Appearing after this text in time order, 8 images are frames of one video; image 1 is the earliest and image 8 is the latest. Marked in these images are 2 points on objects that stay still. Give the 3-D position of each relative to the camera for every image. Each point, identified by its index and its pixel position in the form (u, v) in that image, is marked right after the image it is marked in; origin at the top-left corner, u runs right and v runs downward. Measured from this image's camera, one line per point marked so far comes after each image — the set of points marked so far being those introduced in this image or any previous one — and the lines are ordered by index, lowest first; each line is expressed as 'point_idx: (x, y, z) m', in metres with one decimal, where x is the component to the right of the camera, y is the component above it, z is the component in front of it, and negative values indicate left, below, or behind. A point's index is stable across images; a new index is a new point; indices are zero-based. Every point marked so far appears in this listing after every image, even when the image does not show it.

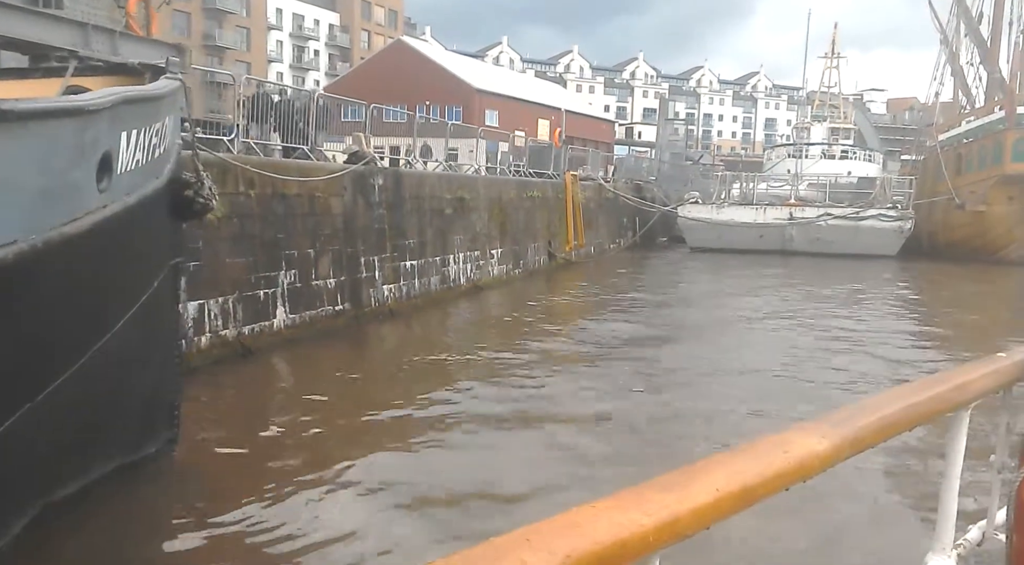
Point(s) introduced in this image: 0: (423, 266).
0: (-1.1, +0.2, +11.9) m
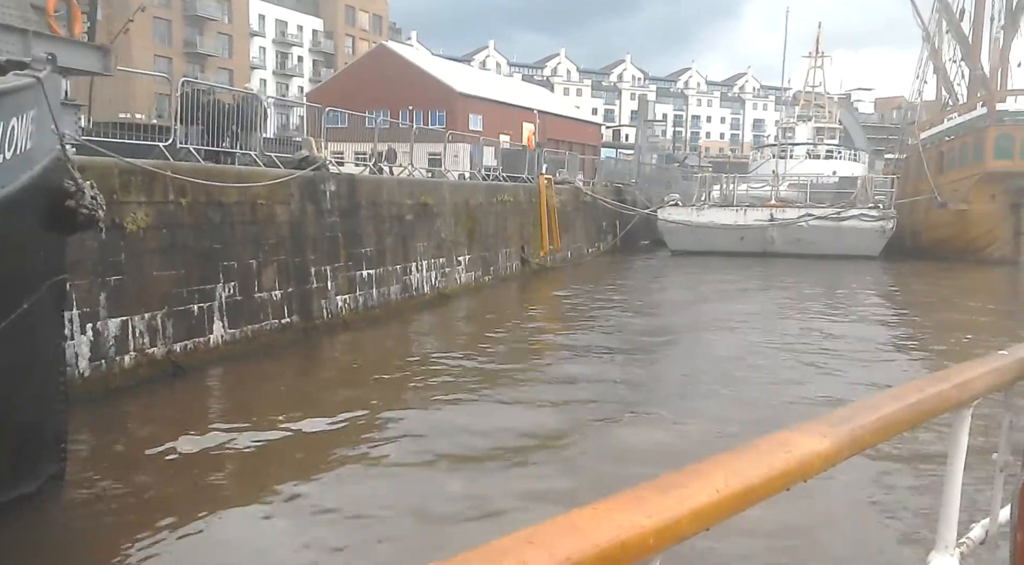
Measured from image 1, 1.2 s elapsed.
0: (-1.5, +0.1, +11.5) m
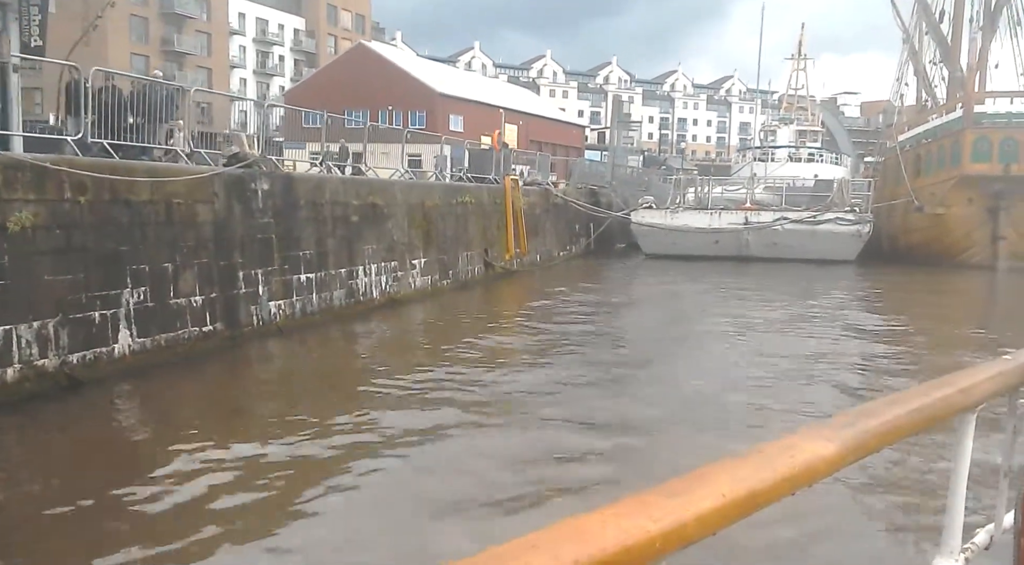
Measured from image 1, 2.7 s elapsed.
0: (-2.1, 0.0, +10.9) m
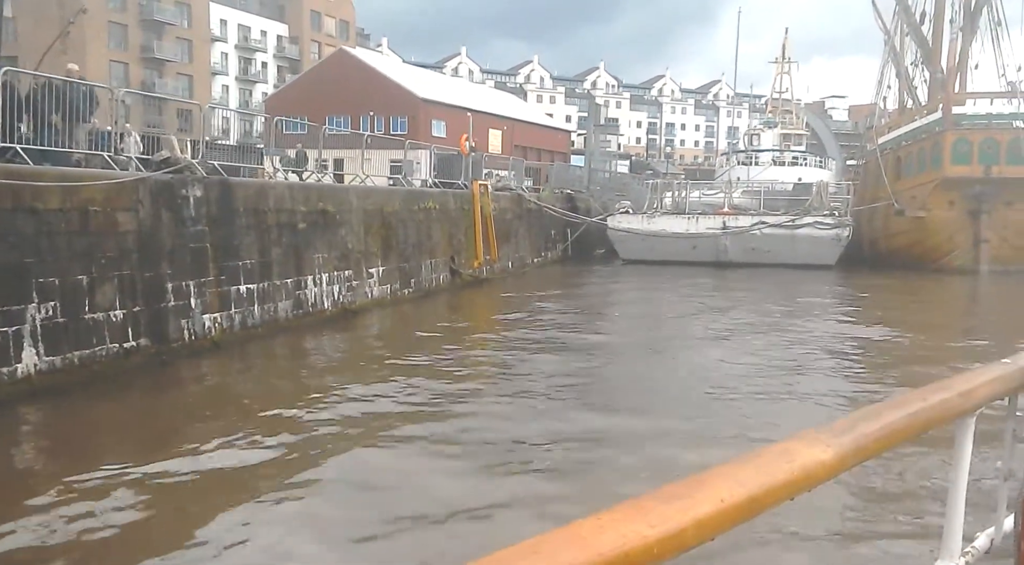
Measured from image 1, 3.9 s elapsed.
0: (-2.6, -0.1, +10.4) m
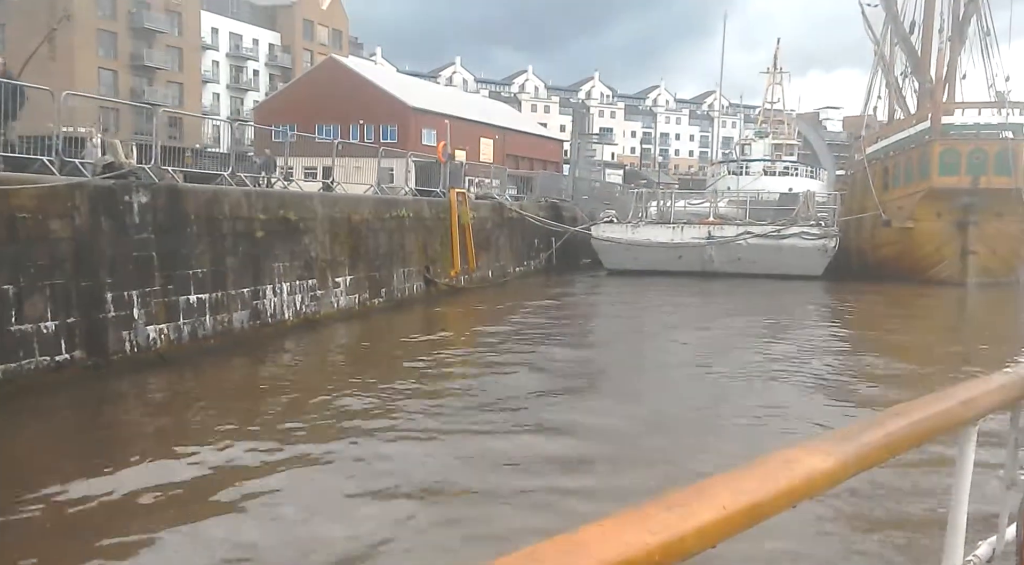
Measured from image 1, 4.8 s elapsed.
0: (-2.9, -0.2, +10.0) m
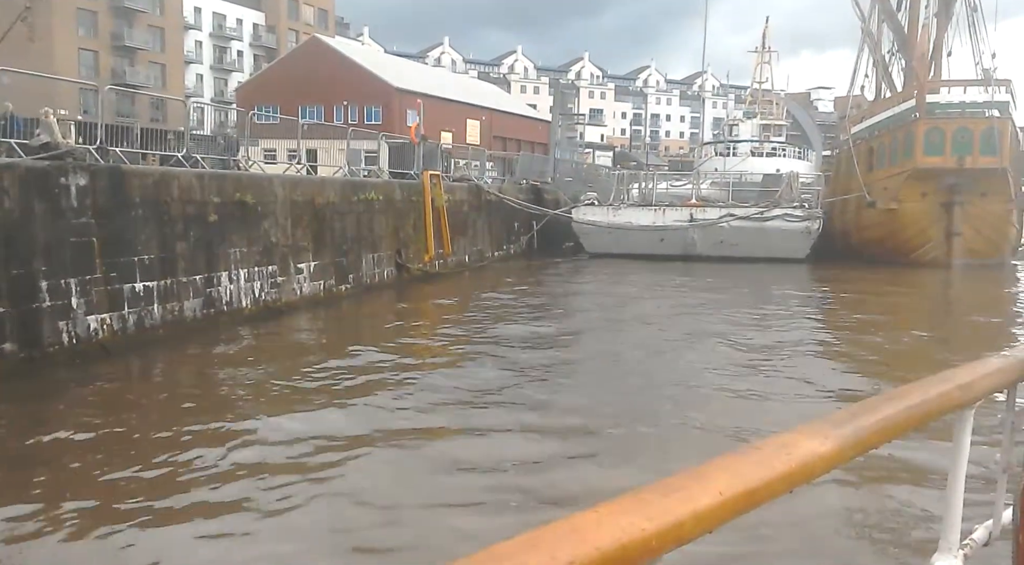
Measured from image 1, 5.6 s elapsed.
0: (-3.3, -0.1, +9.6) m
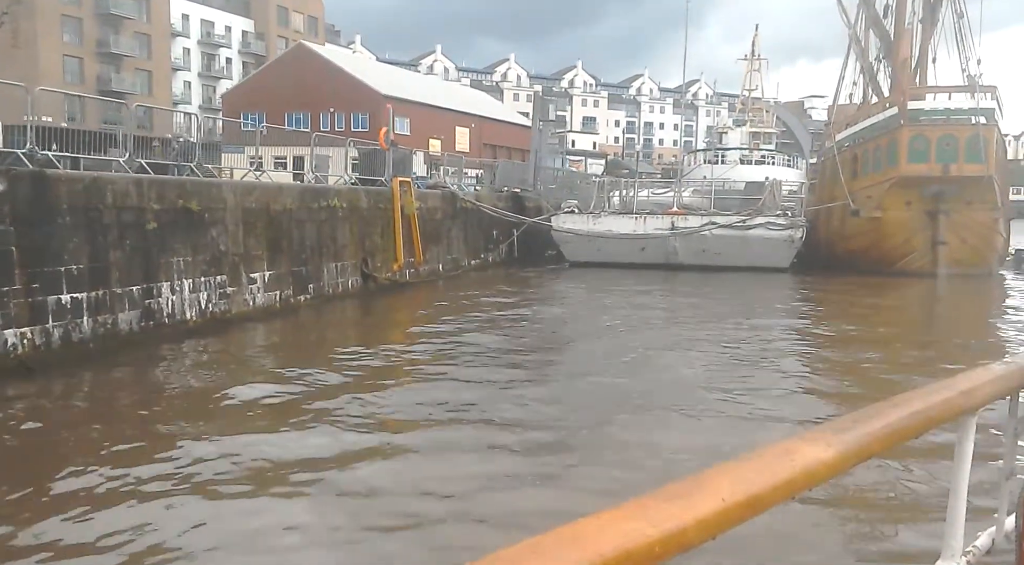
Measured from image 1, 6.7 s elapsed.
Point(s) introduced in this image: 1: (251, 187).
0: (-3.7, -0.2, +9.1) m
1: (-3.1, +1.1, +11.9) m
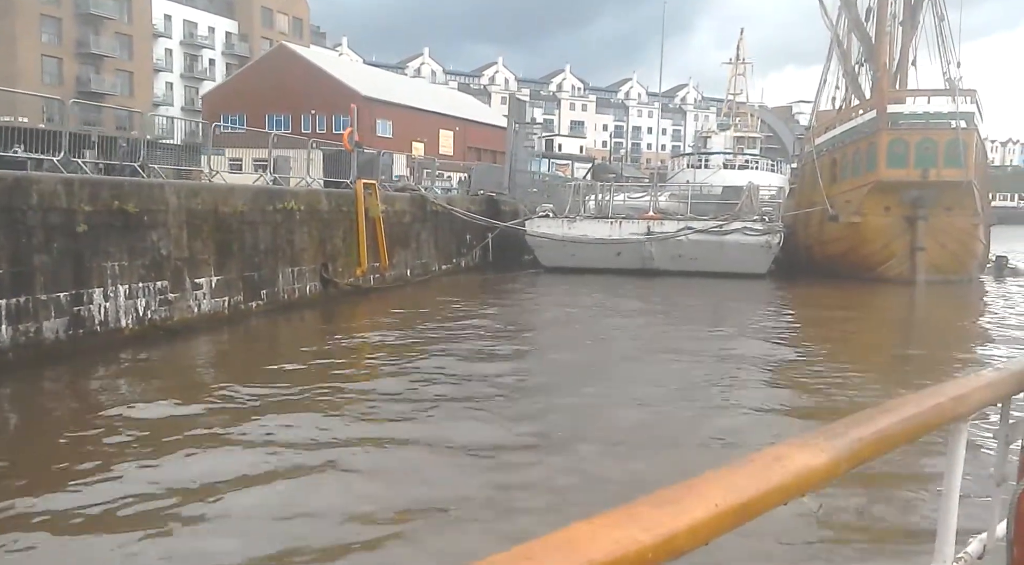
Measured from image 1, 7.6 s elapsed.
0: (-4.2, -0.2, +8.6) m
1: (-3.6, +1.0, +11.5) m
